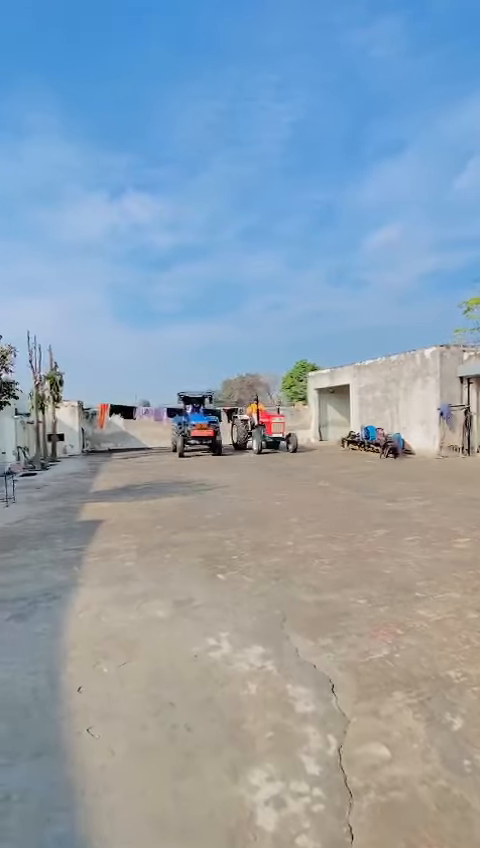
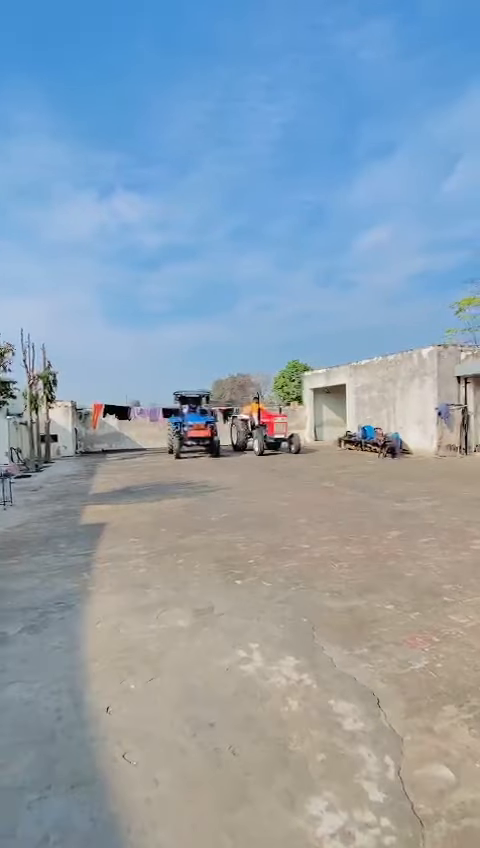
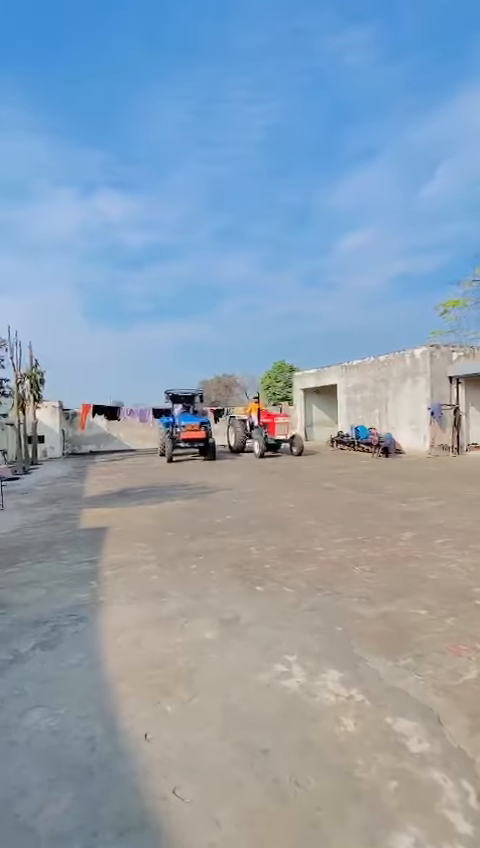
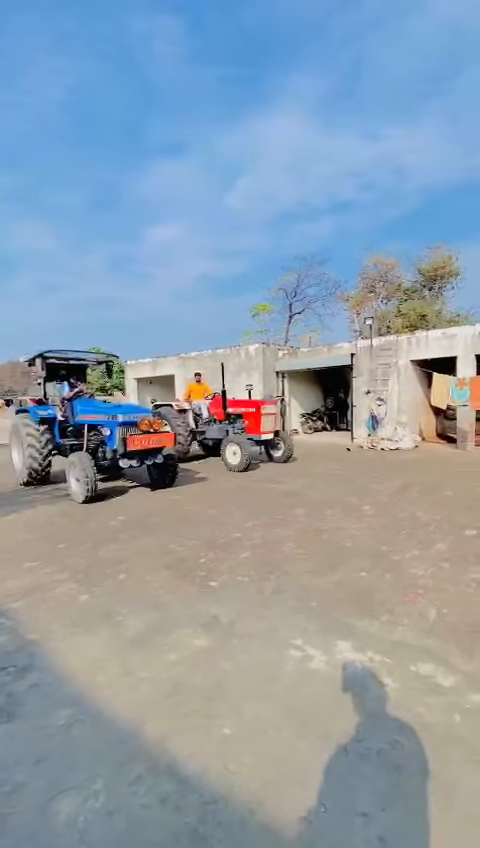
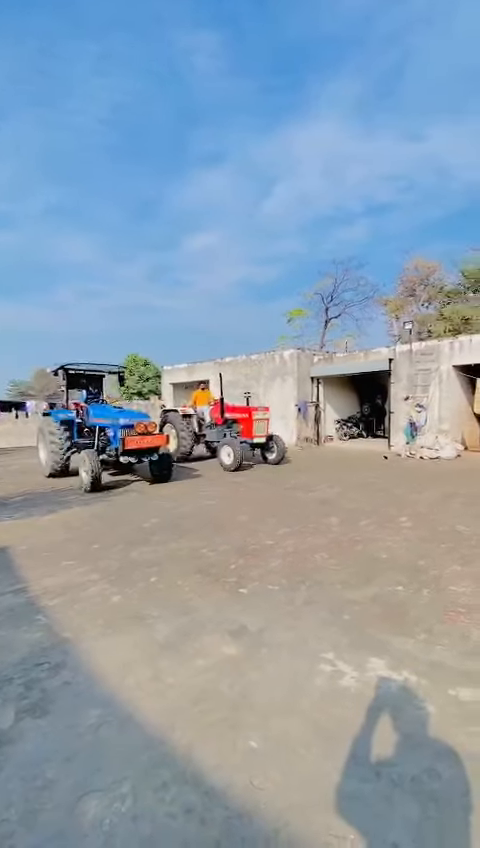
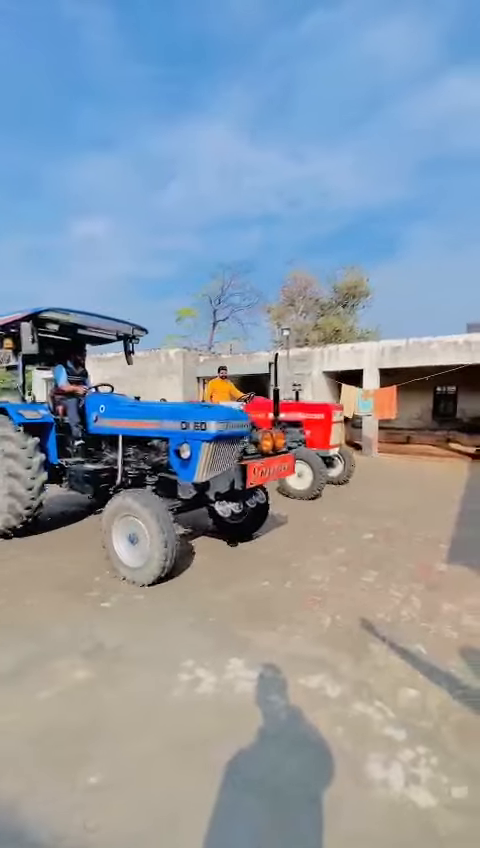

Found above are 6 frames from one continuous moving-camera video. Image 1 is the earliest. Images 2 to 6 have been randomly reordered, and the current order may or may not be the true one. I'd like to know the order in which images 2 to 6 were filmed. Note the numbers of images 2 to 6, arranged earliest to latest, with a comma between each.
2, 3, 5, 4, 6
